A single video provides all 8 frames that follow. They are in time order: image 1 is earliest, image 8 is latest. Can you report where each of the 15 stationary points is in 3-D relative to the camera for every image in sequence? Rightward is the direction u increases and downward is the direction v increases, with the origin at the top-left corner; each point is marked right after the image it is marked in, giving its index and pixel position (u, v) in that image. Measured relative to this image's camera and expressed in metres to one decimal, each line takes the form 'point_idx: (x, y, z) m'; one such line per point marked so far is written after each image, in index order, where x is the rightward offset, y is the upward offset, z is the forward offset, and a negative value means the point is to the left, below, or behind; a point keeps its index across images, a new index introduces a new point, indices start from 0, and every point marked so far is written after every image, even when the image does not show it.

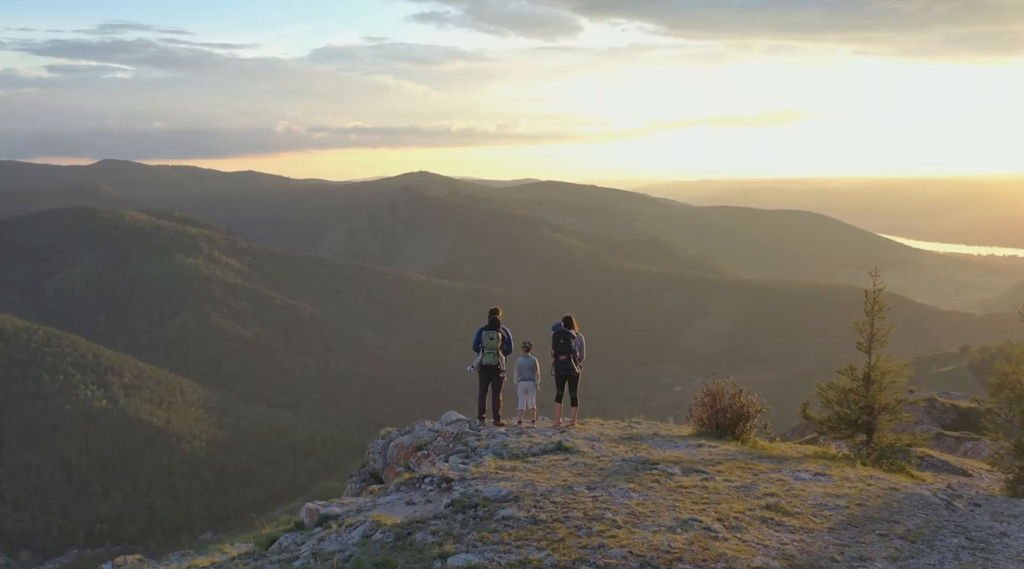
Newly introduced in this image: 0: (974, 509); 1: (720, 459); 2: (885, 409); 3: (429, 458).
0: (+6.1, -2.9, +12.7) m
1: (+2.9, -2.4, +14.0) m
2: (+7.2, -2.4, +18.8) m
3: (-1.2, -2.5, +14.1) m
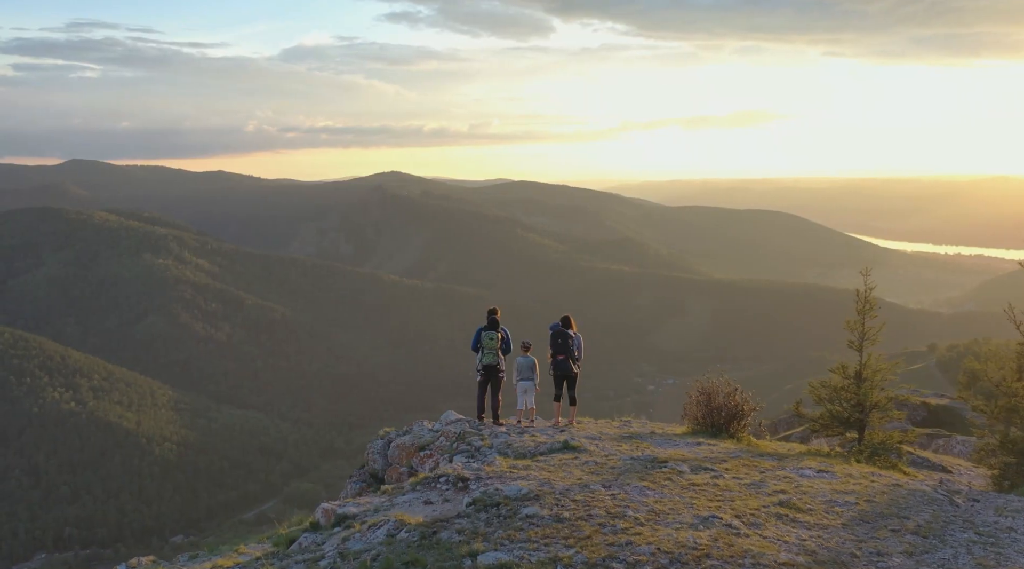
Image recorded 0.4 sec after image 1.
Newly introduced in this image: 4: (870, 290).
0: (+6.2, -2.9, +12.9) m
1: (+3.0, -2.4, +14.1) m
2: (+7.1, -2.4, +19.1) m
3: (-1.1, -2.5, +14.2) m
4: (+7.2, -0.1, +19.6) m
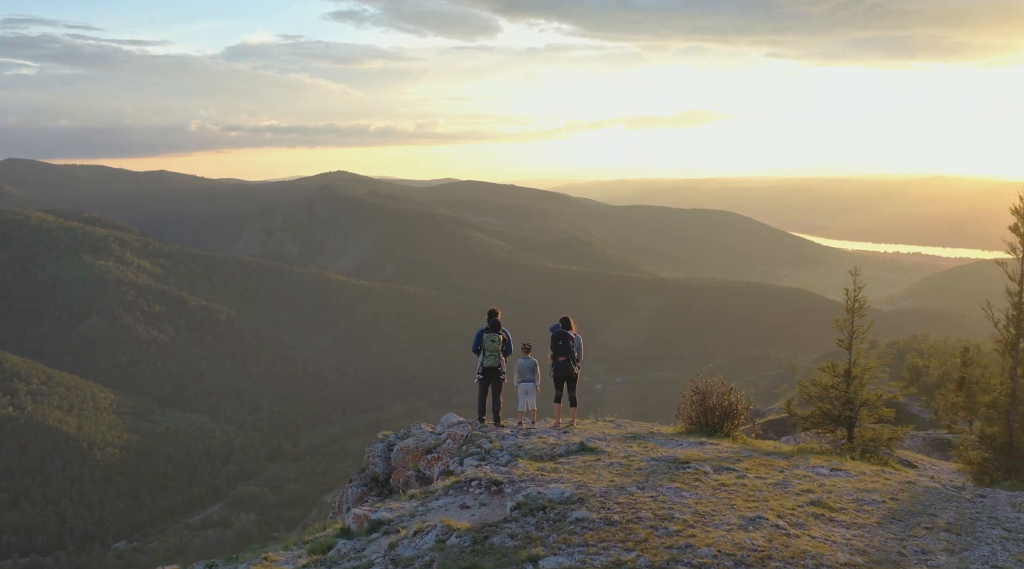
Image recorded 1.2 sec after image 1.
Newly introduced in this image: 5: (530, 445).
0: (+6.3, -2.8, +13.1) m
1: (+3.1, -2.4, +14.2) m
2: (+7.0, -2.4, +19.3) m
3: (-1.0, -2.6, +14.1) m
4: (+7.1, -0.1, +19.8) m
5: (+0.3, -2.3, +13.6) m
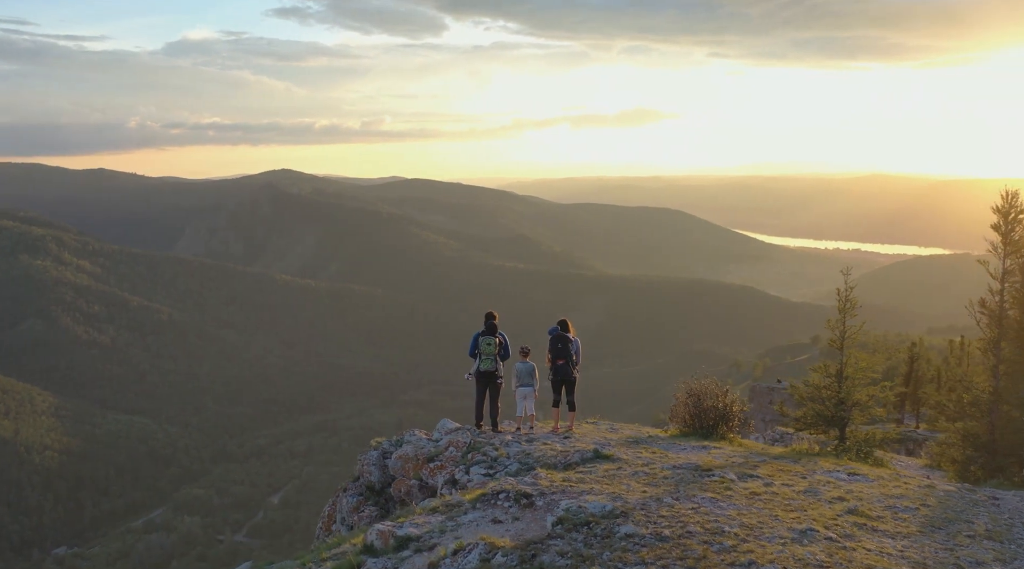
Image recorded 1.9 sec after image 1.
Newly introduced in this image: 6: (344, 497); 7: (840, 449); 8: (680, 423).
0: (+6.5, -2.9, +13.0) m
1: (+3.2, -2.5, +14.0) m
2: (+6.8, -2.4, +19.3) m
3: (-0.9, -2.6, +13.7) m
4: (+6.9, -0.1, +19.8) m
5: (+0.4, -2.3, +13.2) m
6: (-2.7, -3.4, +15.5) m
7: (+6.4, -3.2, +19.0) m
8: (+3.3, -2.8, +19.3) m
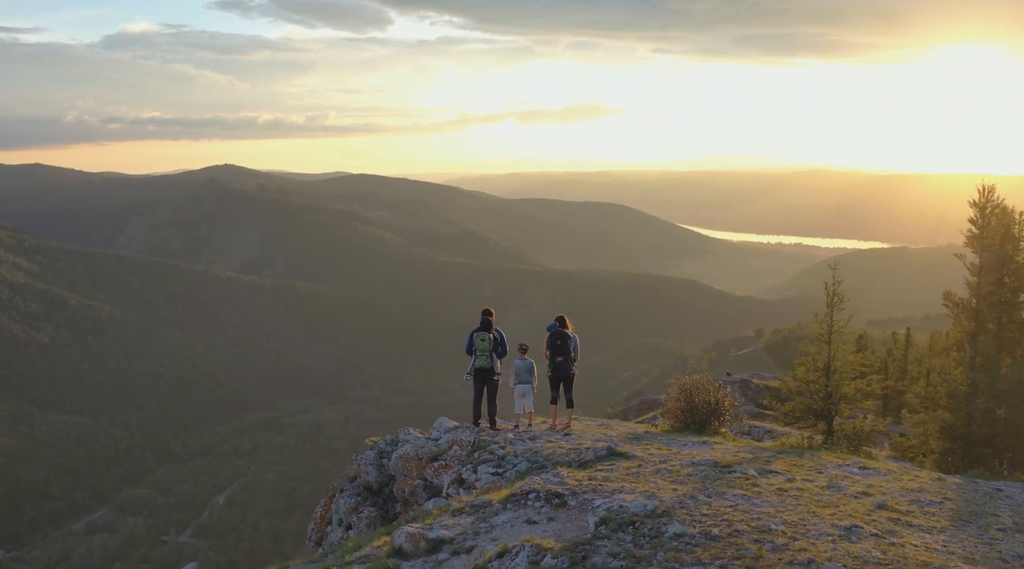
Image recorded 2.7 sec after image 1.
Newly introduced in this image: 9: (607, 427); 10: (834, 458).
0: (+6.6, -2.8, +13.2) m
1: (+3.2, -2.4, +14.0) m
2: (+6.7, -2.3, +19.4) m
3: (-0.8, -2.6, +13.5) m
4: (+6.7, 0.0, +19.9) m
5: (+0.5, -2.2, +13.1) m
6: (-2.7, -3.3, +15.2) m
7: (+6.2, -3.1, +19.2) m
8: (+3.2, -2.7, +19.3) m
9: (+1.7, -2.5, +17.2) m
10: (+4.7, -2.5, +14.2) m
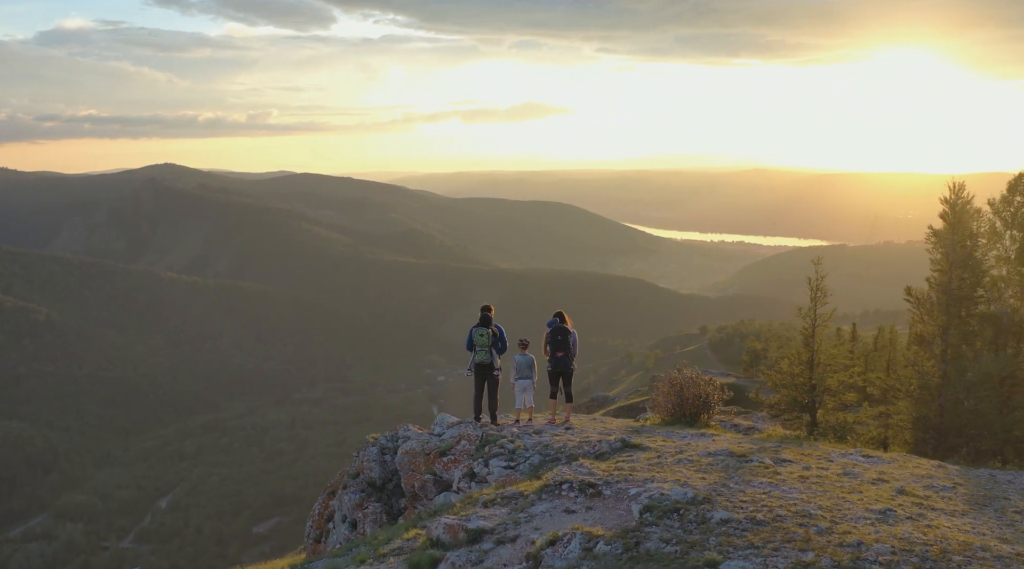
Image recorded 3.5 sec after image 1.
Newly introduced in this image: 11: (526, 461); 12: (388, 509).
0: (+6.7, -2.7, +13.6) m
1: (+3.3, -2.3, +14.3) m
2: (+6.5, -2.2, +19.9) m
3: (-0.7, -2.5, +13.6) m
4: (+6.5, +0.1, +20.4) m
5: (+0.6, -2.2, +13.3) m
6: (-2.6, -3.3, +15.2) m
7: (+6.1, -3.0, +19.6) m
8: (+3.0, -2.6, +19.6) m
9: (+1.6, -2.4, +17.4) m
10: (+4.8, -2.5, +14.6) m
11: (+0.2, -2.3, +12.9) m
12: (-1.9, -3.4, +14.7) m
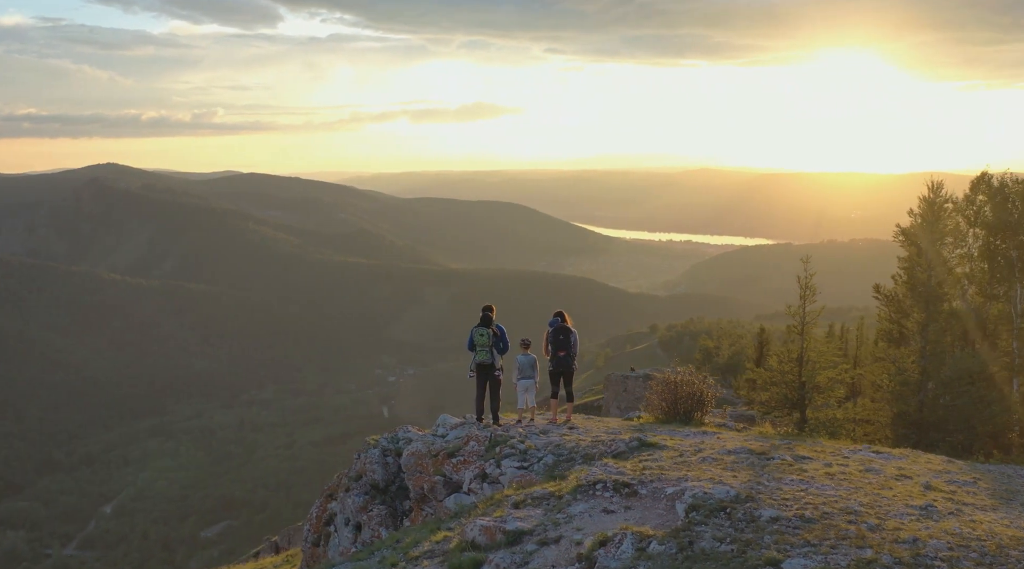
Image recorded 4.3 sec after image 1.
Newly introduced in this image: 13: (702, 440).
0: (+6.8, -2.6, +13.8) m
1: (+3.4, -2.3, +14.3) m
2: (+6.4, -2.1, +20.1) m
3: (-0.6, -2.5, +13.5) m
4: (+6.3, +0.2, +20.6) m
5: (+0.8, -2.2, +13.2) m
6: (-2.5, -3.3, +15.1) m
7: (+6.0, -3.0, +19.8) m
8: (+2.9, -2.6, +19.7) m
9: (+1.6, -2.4, +17.4) m
10: (+4.9, -2.4, +14.7) m
11: (+0.3, -2.3, +12.9) m
12: (-1.8, -3.4, +14.6) m
13: (+2.6, -2.2, +13.8) m
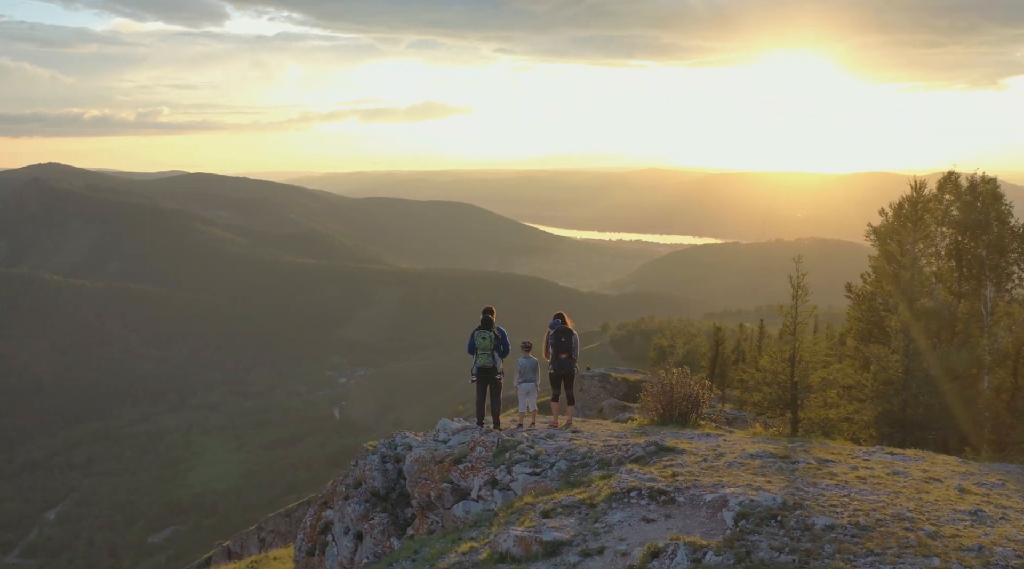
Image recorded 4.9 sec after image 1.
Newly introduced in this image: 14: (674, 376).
0: (+6.9, -2.6, +13.8) m
1: (+3.5, -2.3, +14.2) m
2: (+6.2, -2.1, +20.1) m
3: (-0.5, -2.5, +13.2) m
4: (+6.1, +0.2, +20.6) m
5: (+0.9, -2.2, +13.0) m
6: (-2.5, -3.3, +14.7) m
7: (+5.8, -3.0, +19.8) m
8: (+2.8, -2.6, +19.5) m
9: (+1.6, -2.5, +17.2) m
10: (+4.9, -2.4, +14.6) m
11: (+0.5, -2.3, +12.6) m
12: (-1.7, -3.4, +14.2) m
13: (+2.7, -2.2, +13.7) m
14: (+3.3, -1.8, +19.4) m
